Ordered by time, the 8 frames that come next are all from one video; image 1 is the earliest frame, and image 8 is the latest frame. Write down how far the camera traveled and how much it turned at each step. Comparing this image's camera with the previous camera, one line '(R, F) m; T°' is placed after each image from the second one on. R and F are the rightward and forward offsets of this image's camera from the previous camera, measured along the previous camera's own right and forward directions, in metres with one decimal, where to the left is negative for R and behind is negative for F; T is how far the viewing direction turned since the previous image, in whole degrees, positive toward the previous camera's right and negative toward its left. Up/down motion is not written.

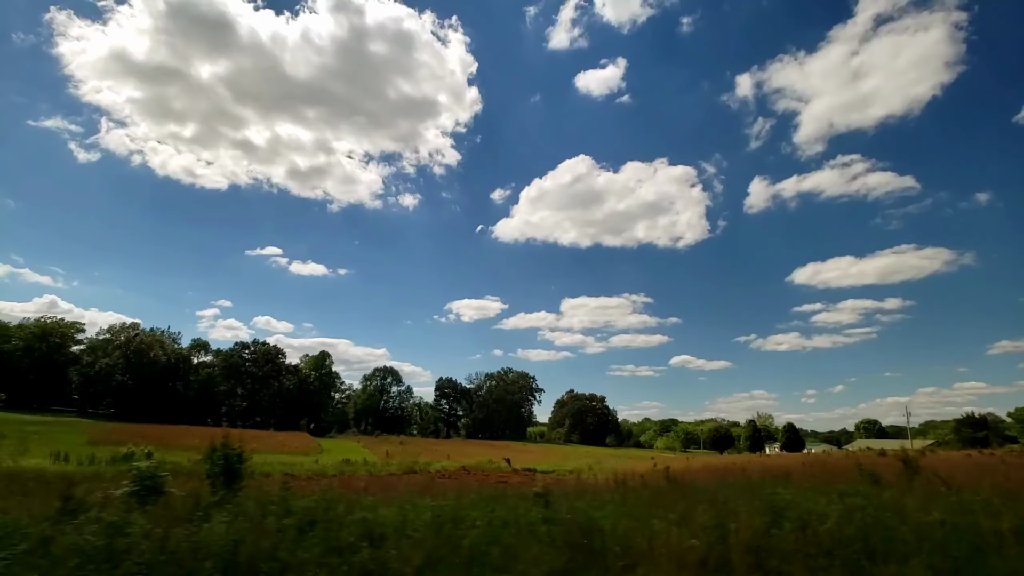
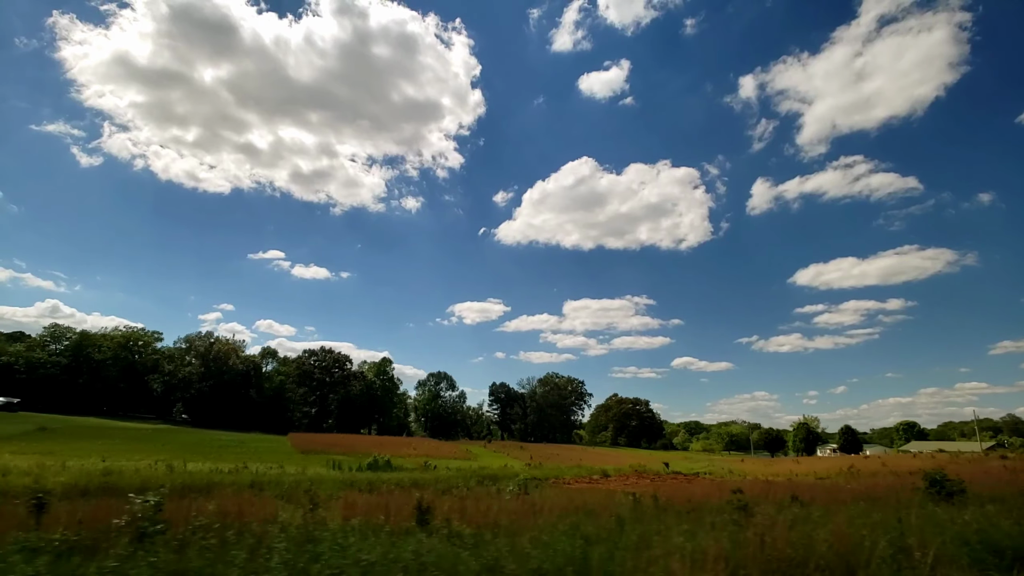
(-2.9, -0.4) m; 0°
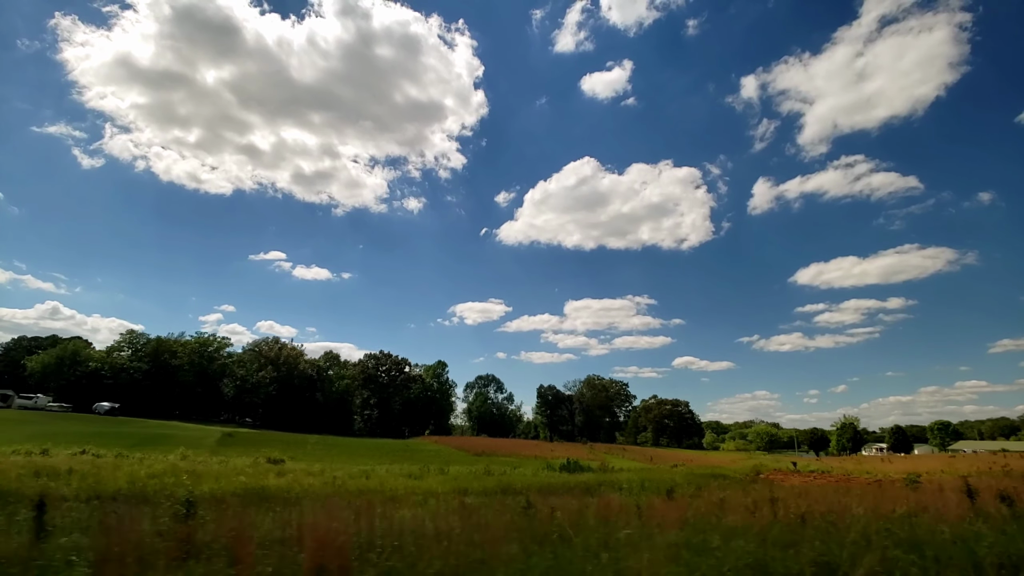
(-2.7, -0.4) m; 0°
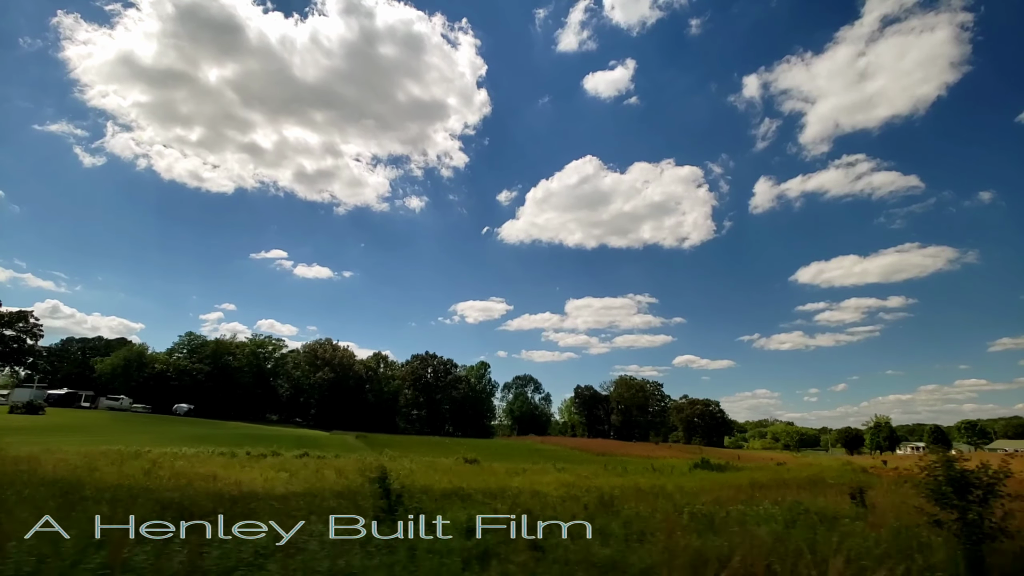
(-2.2, -0.2) m; 0°
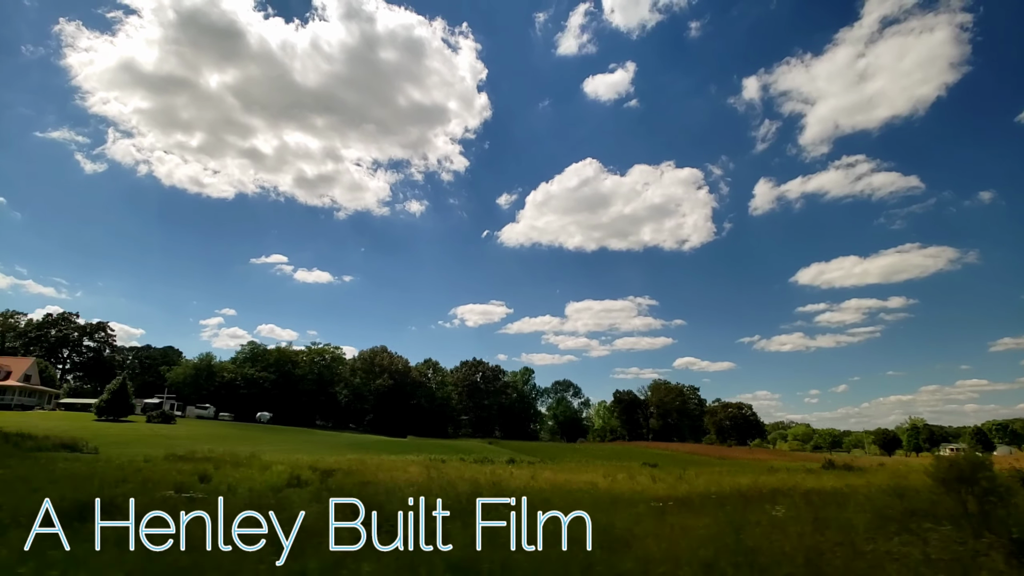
(-2.3, -0.2) m; 0°
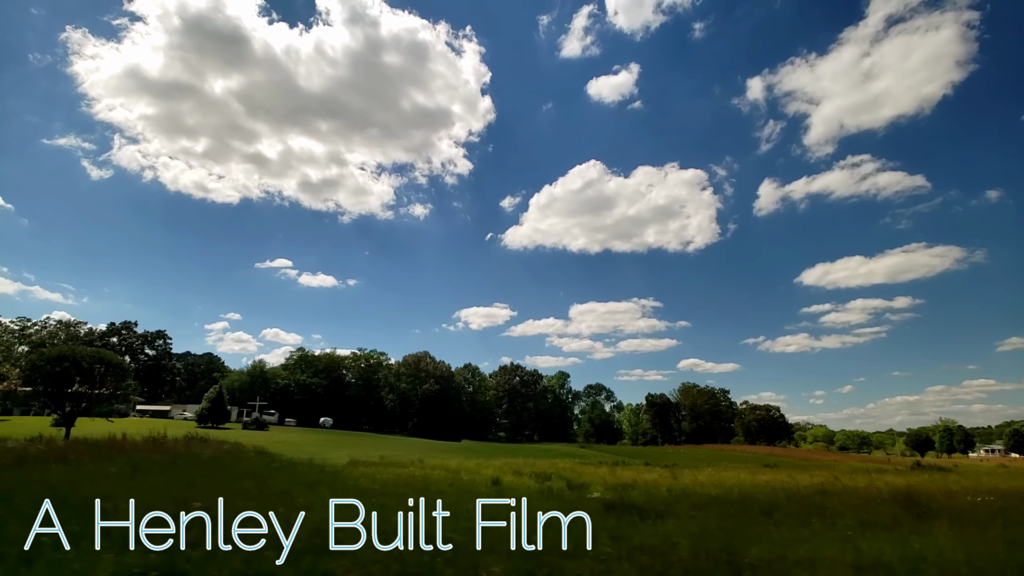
(-1.5, +0.2) m; 0°
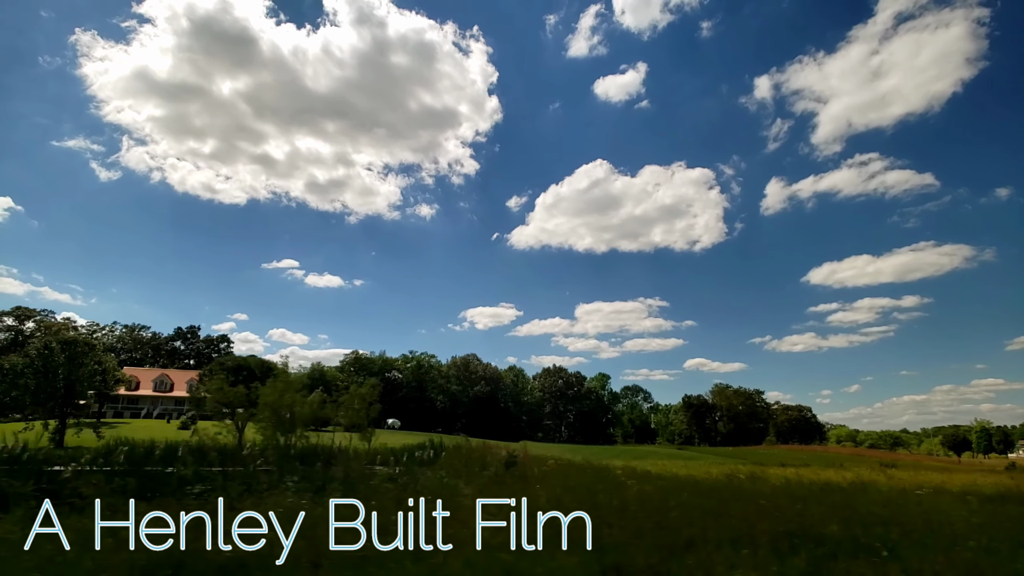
(-2.0, -0.1) m; 0°
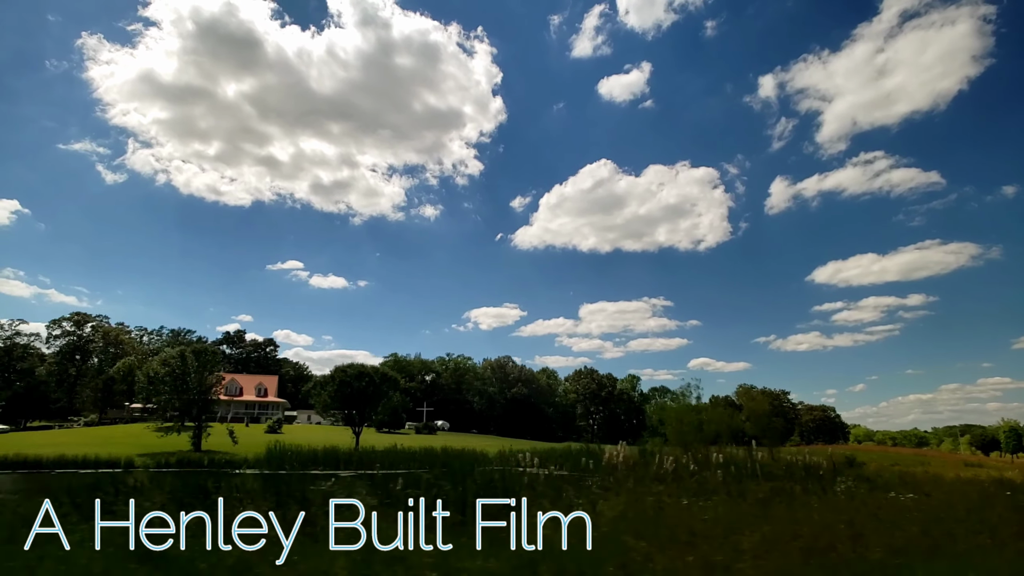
(-1.4, -0.3) m; 0°
